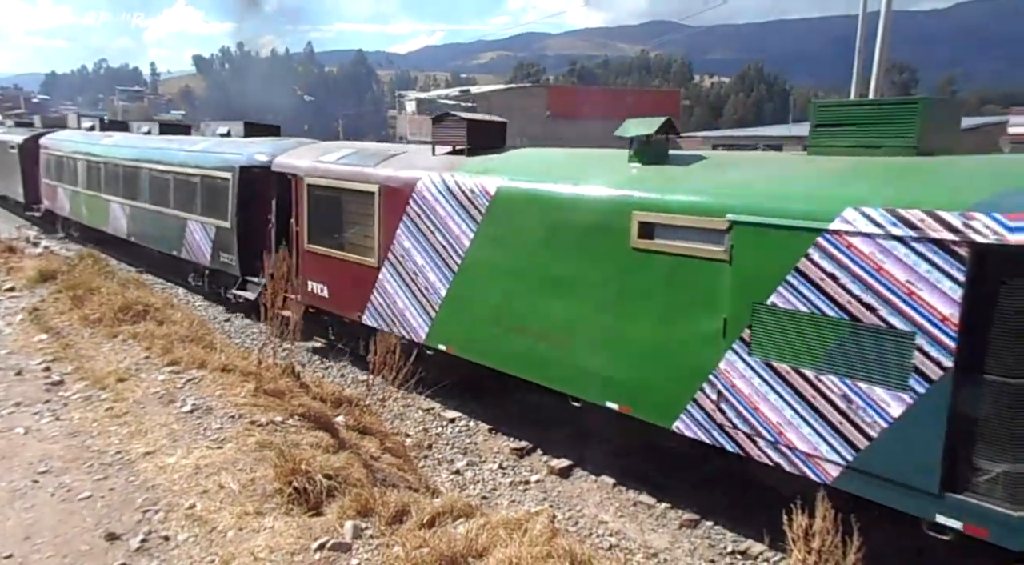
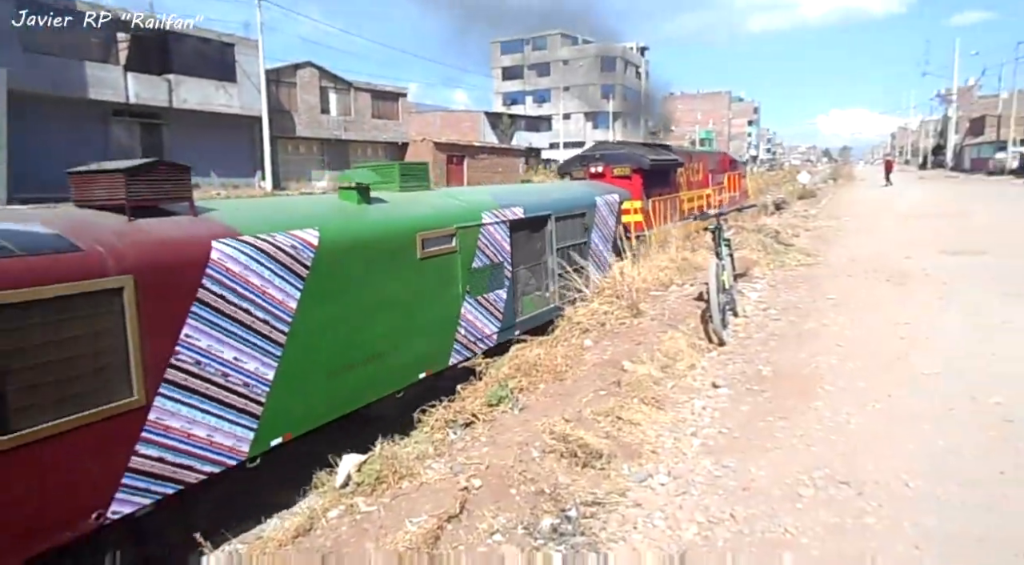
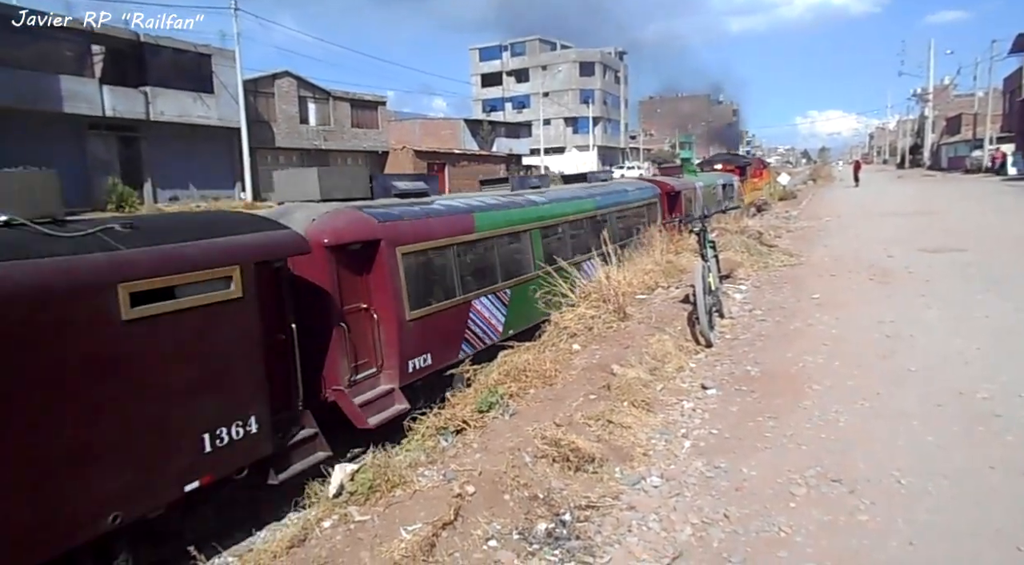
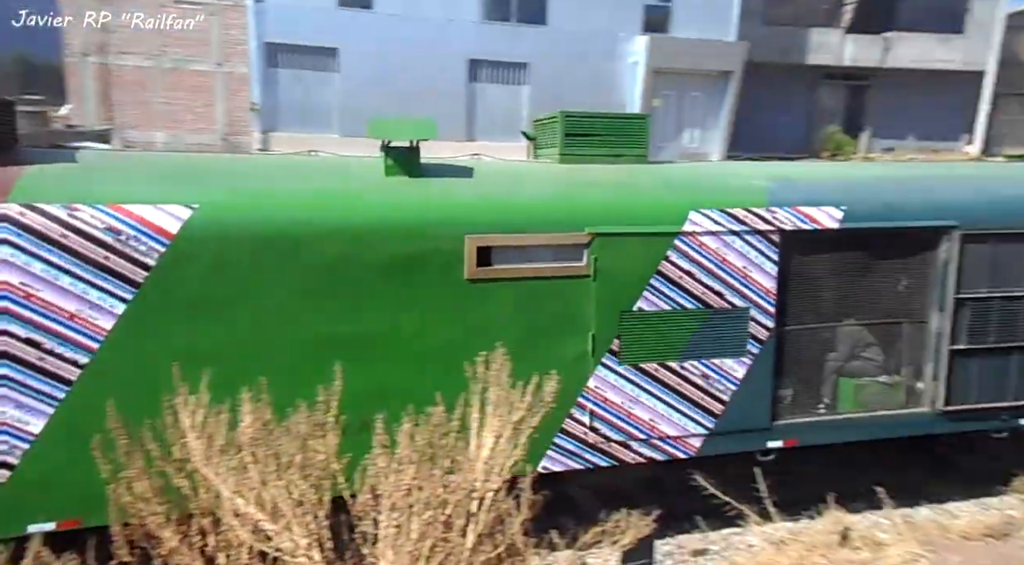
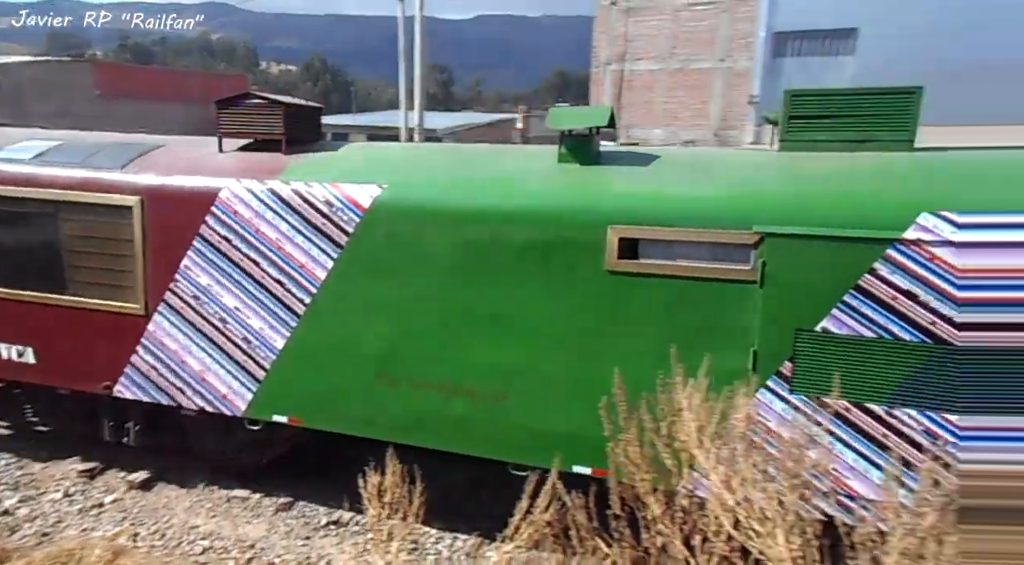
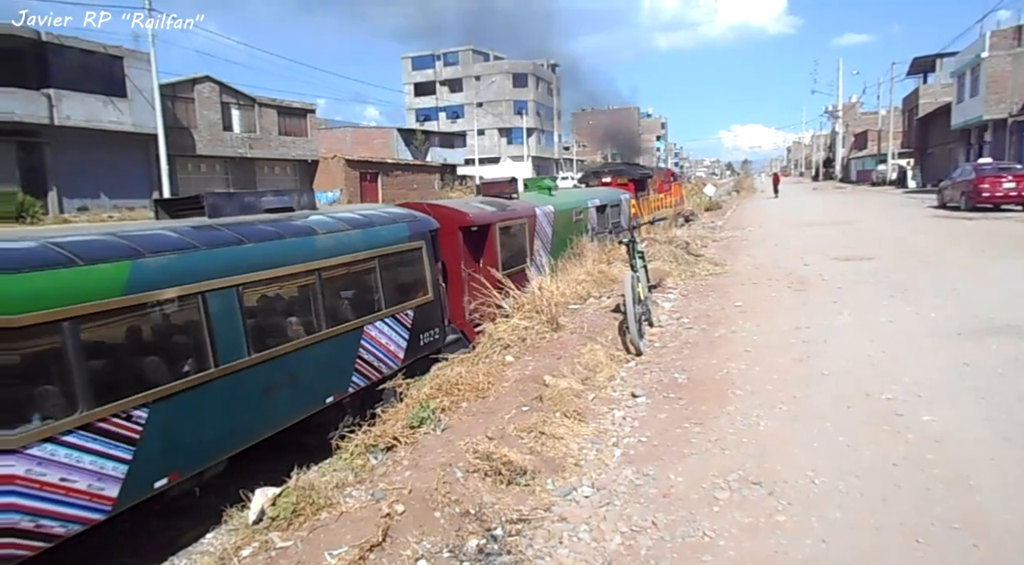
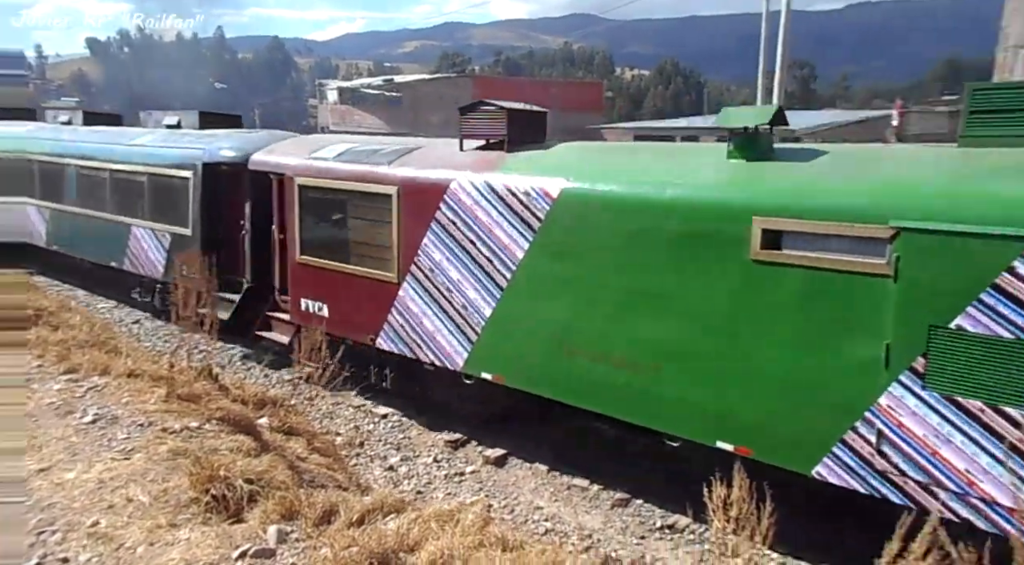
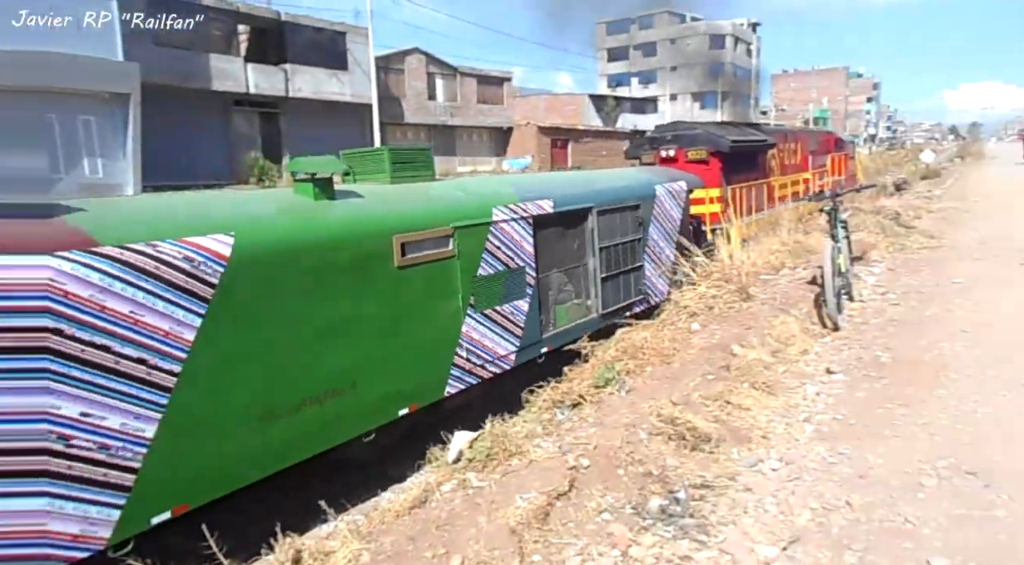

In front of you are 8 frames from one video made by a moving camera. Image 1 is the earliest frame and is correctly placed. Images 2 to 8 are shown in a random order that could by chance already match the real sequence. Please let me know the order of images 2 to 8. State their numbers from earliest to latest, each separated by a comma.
7, 5, 4, 8, 2, 6, 3
